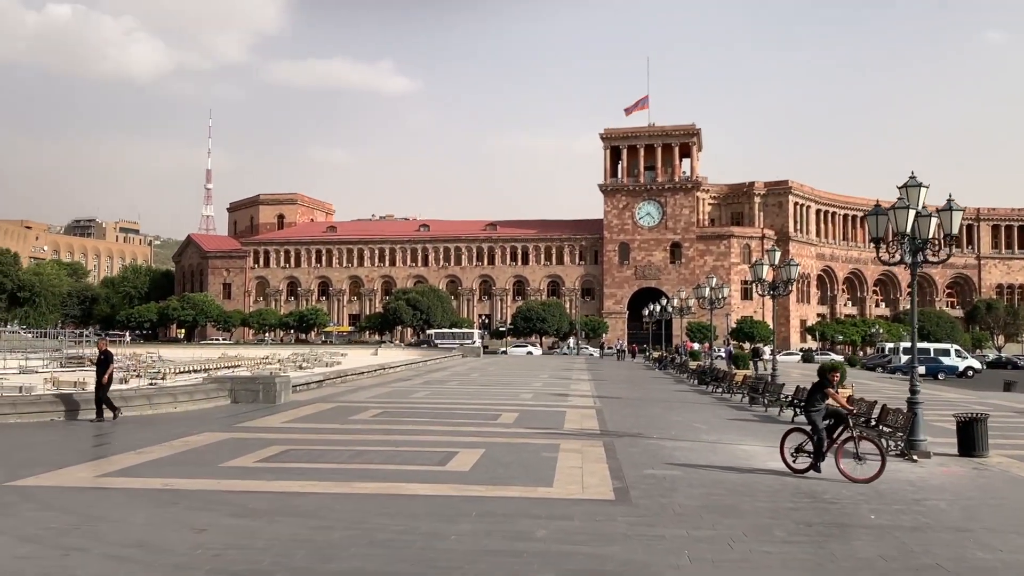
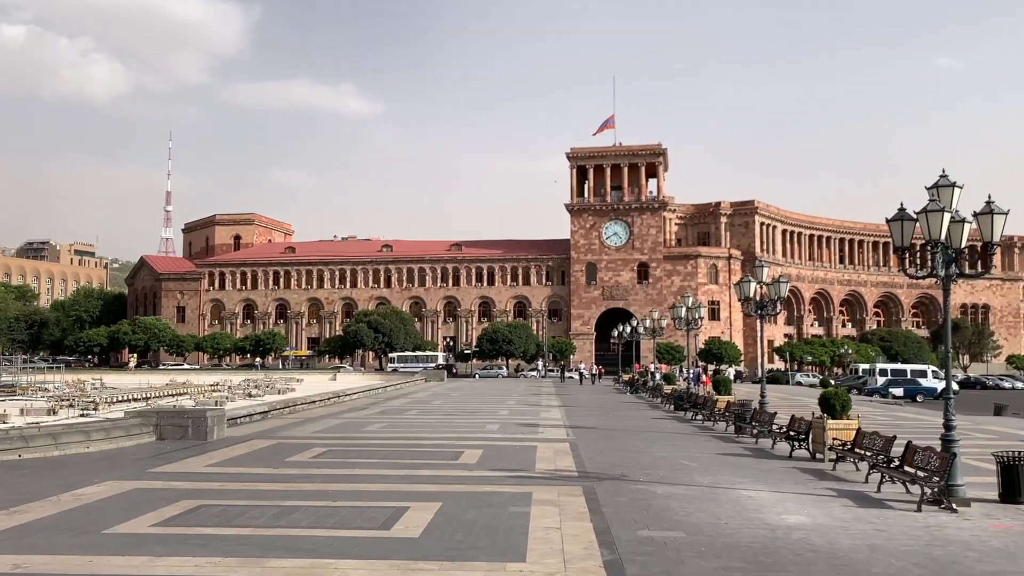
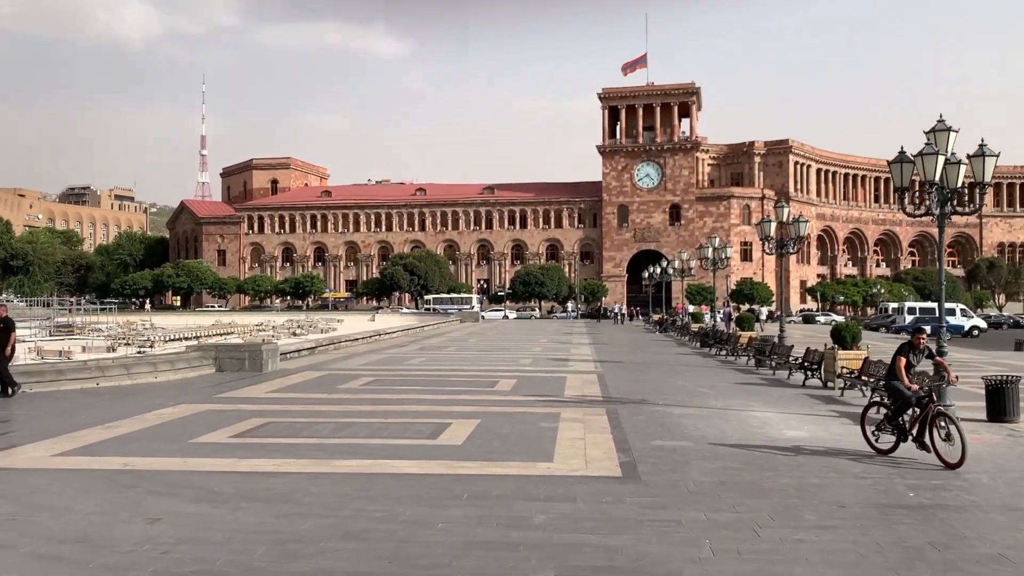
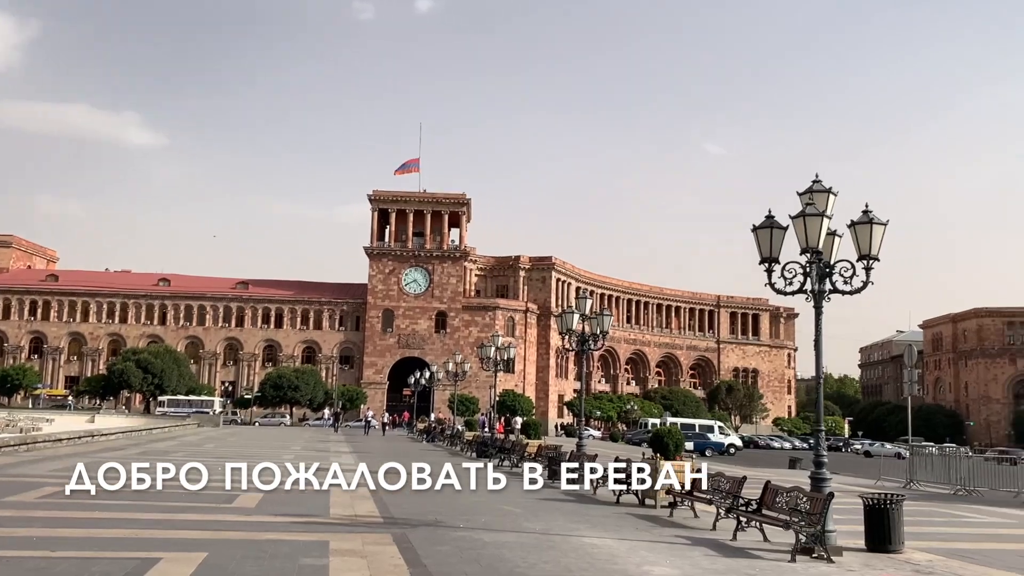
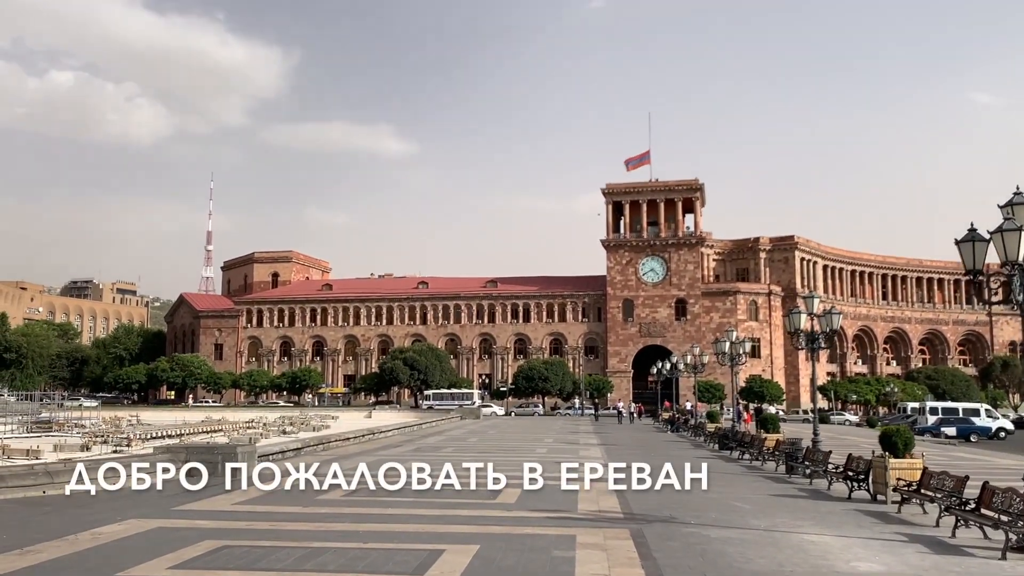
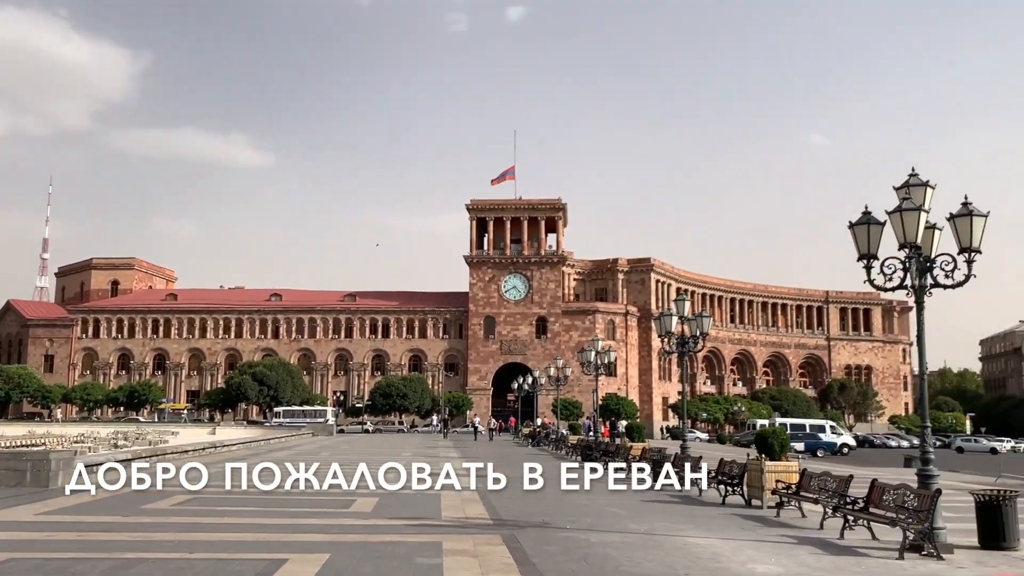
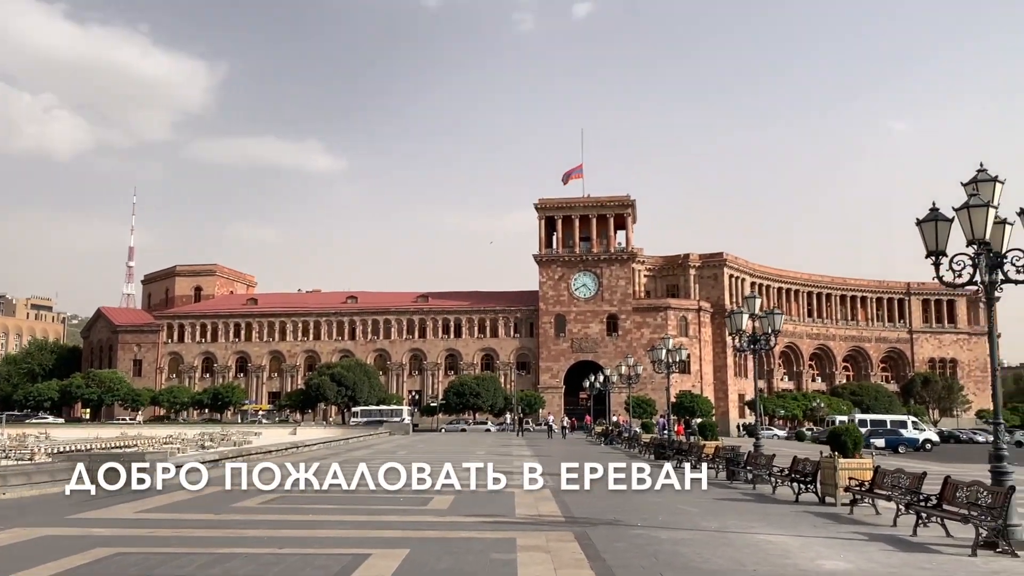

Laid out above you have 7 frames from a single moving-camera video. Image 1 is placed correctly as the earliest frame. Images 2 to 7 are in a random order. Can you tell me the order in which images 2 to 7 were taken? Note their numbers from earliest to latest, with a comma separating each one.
3, 2, 5, 7, 6, 4
